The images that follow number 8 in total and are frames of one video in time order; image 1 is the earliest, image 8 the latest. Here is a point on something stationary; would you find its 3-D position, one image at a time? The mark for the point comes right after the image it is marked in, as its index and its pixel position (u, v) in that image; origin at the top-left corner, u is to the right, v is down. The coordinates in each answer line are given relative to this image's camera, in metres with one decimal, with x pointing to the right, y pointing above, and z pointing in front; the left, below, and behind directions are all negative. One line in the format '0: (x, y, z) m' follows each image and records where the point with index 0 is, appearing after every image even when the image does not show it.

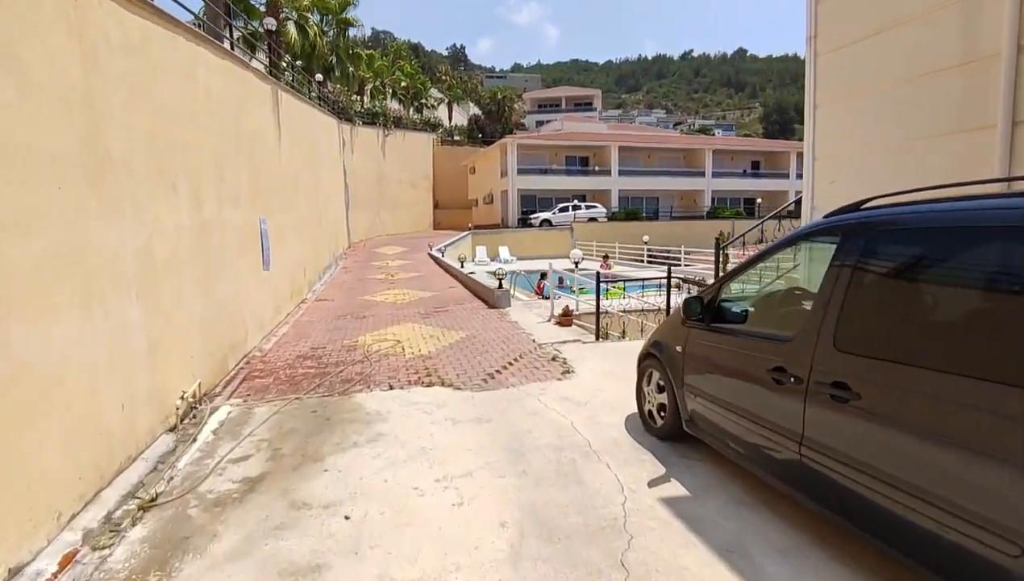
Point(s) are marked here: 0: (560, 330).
0: (+0.7, -0.6, +8.5) m
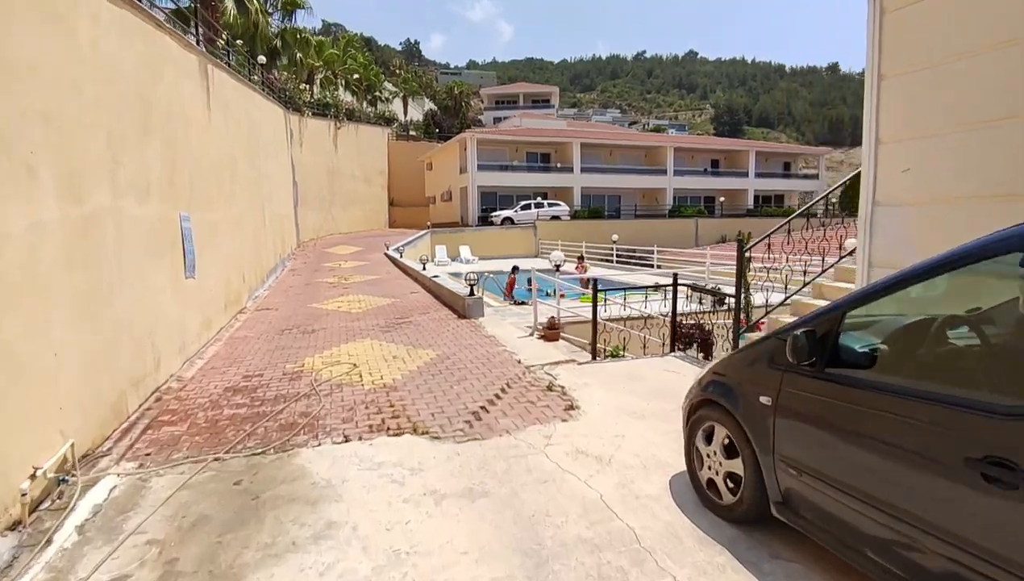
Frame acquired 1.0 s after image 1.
0: (+0.5, -0.8, +7.3) m
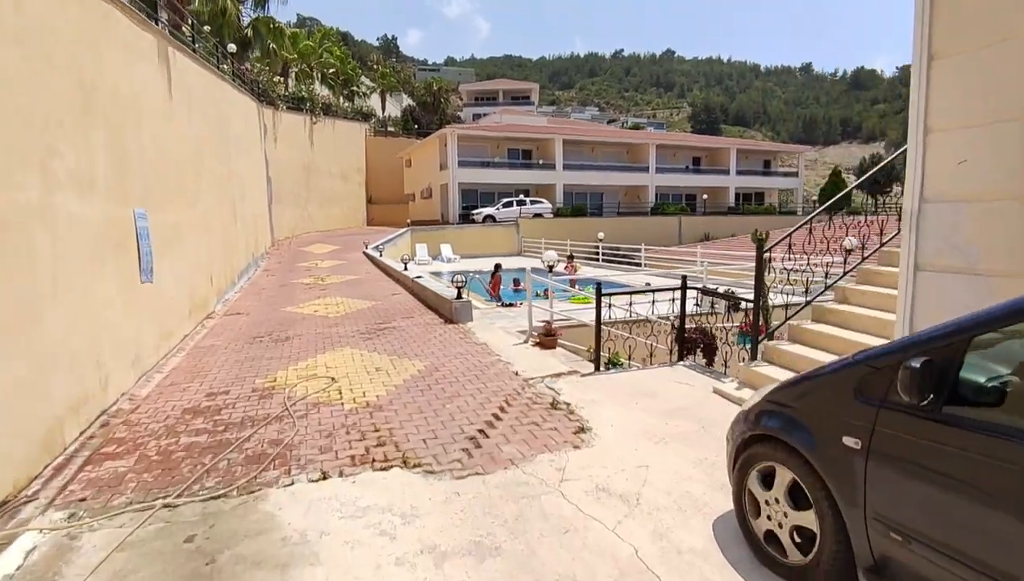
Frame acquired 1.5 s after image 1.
0: (+0.4, -0.8, +6.7) m
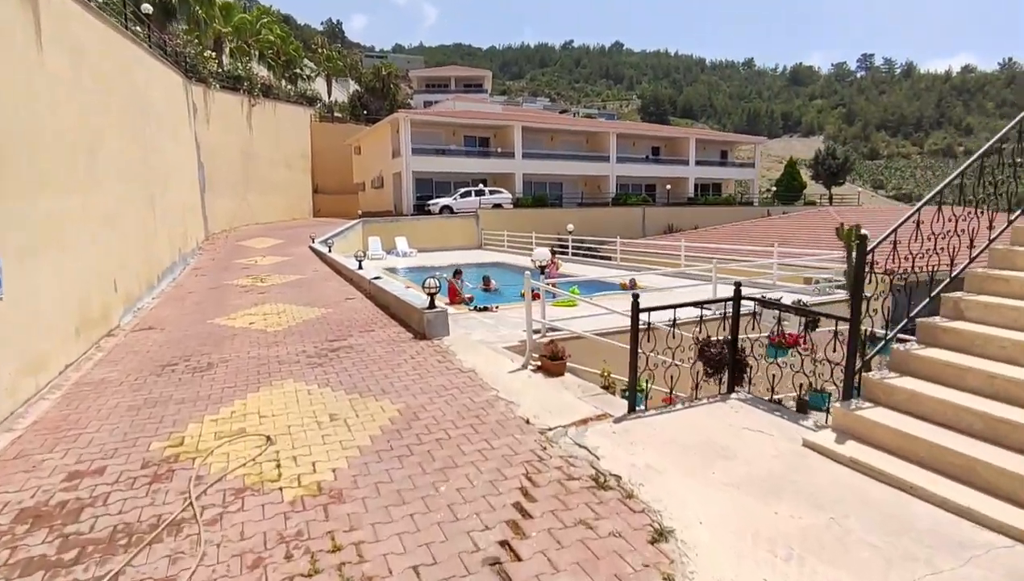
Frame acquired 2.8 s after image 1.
0: (+0.4, -0.9, +5.1) m
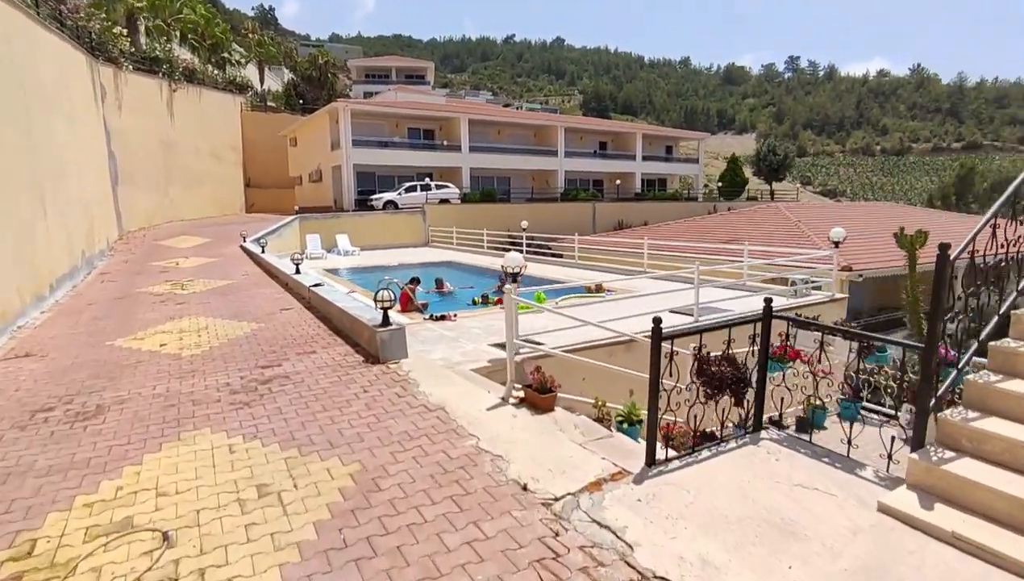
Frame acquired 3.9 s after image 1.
0: (+0.3, -1.1, +4.1) m
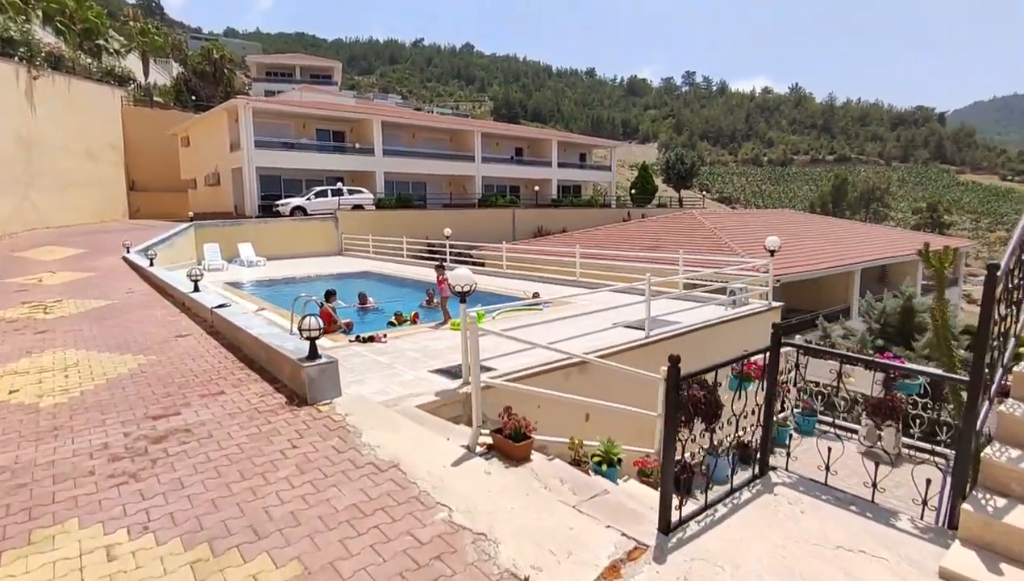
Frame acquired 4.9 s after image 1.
0: (+0.2, -1.2, +3.4) m
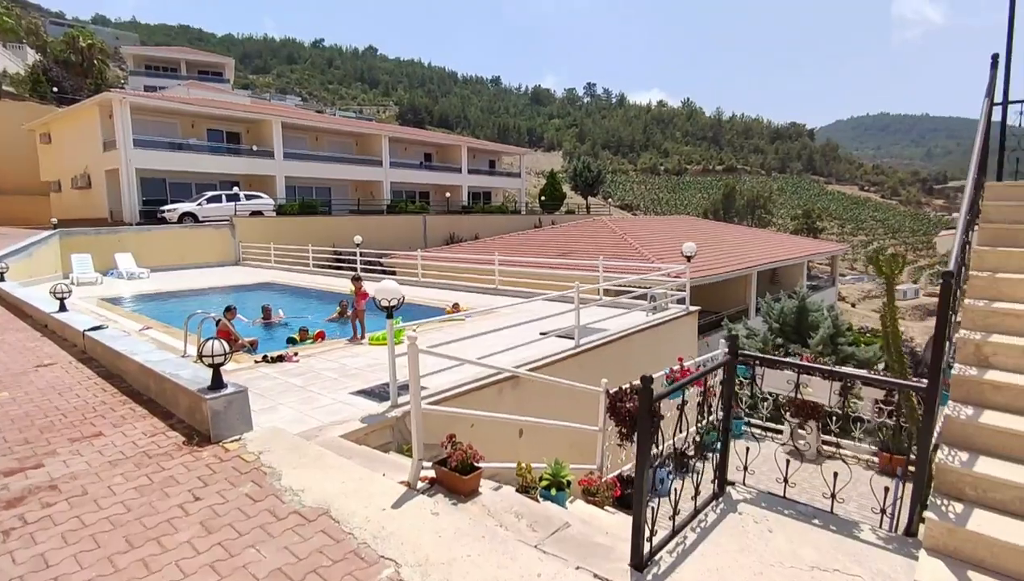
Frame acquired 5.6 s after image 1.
0: (-0.1, -1.3, +3.0) m
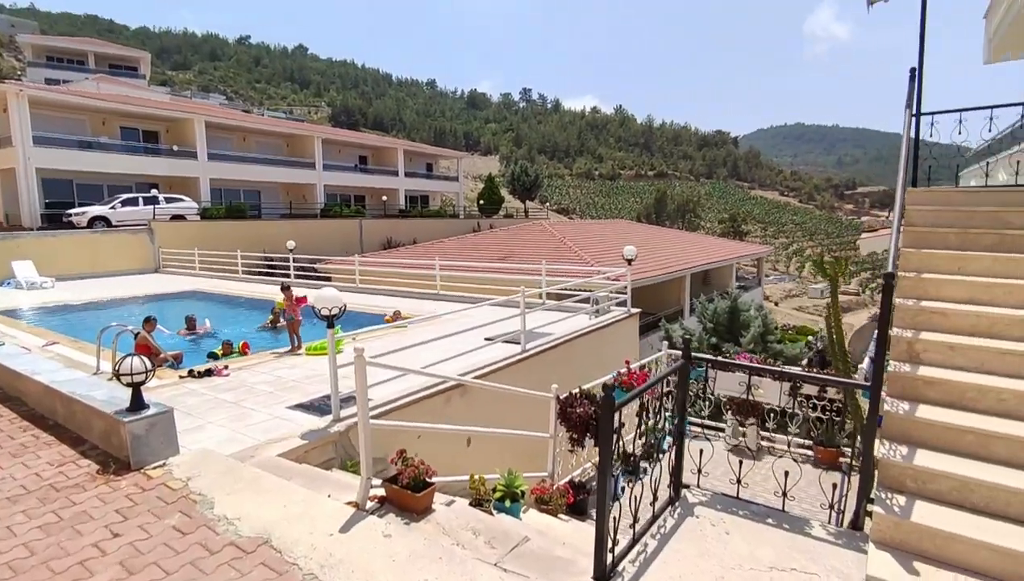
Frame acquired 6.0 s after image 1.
0: (-0.3, -1.4, +2.9) m
